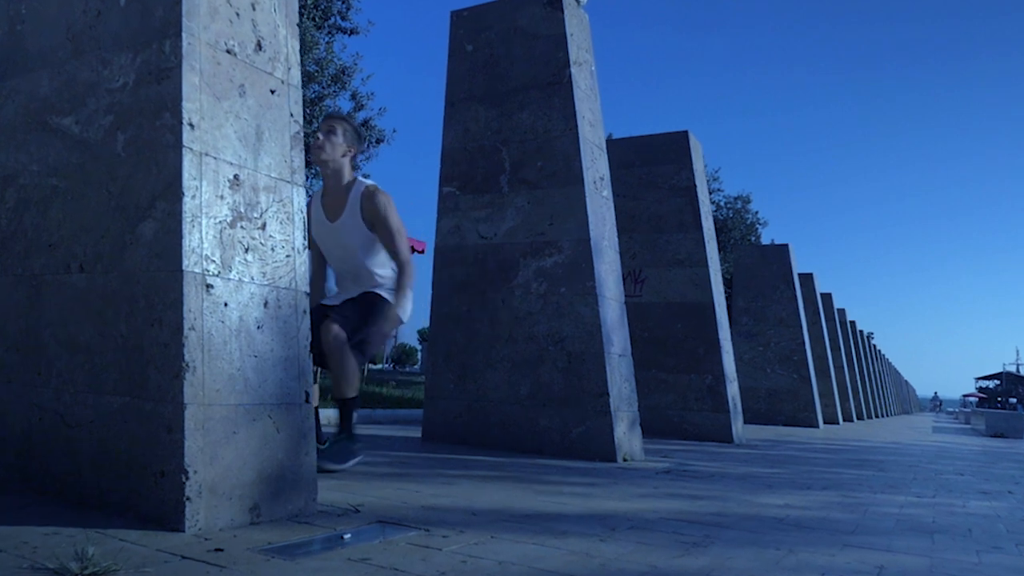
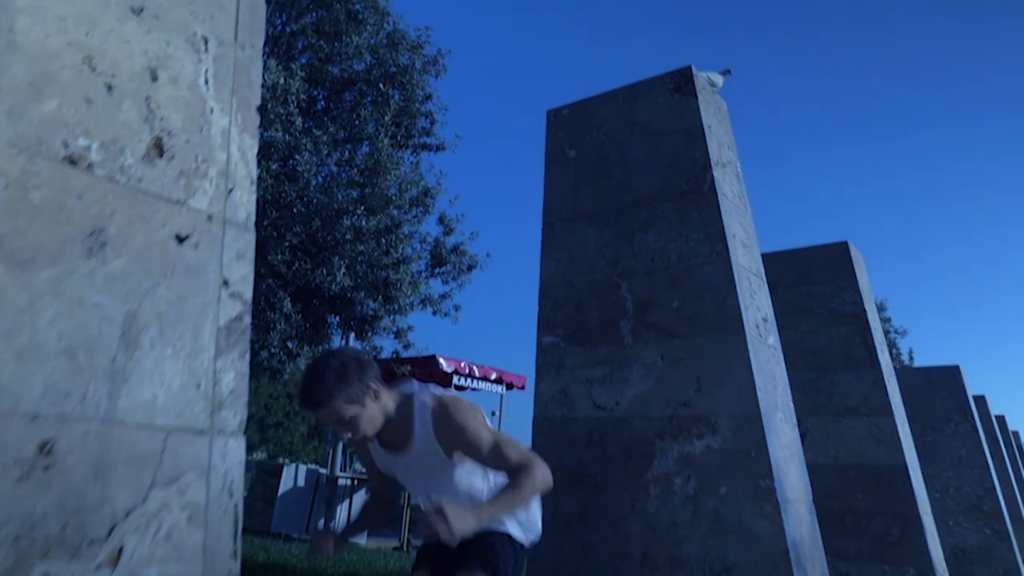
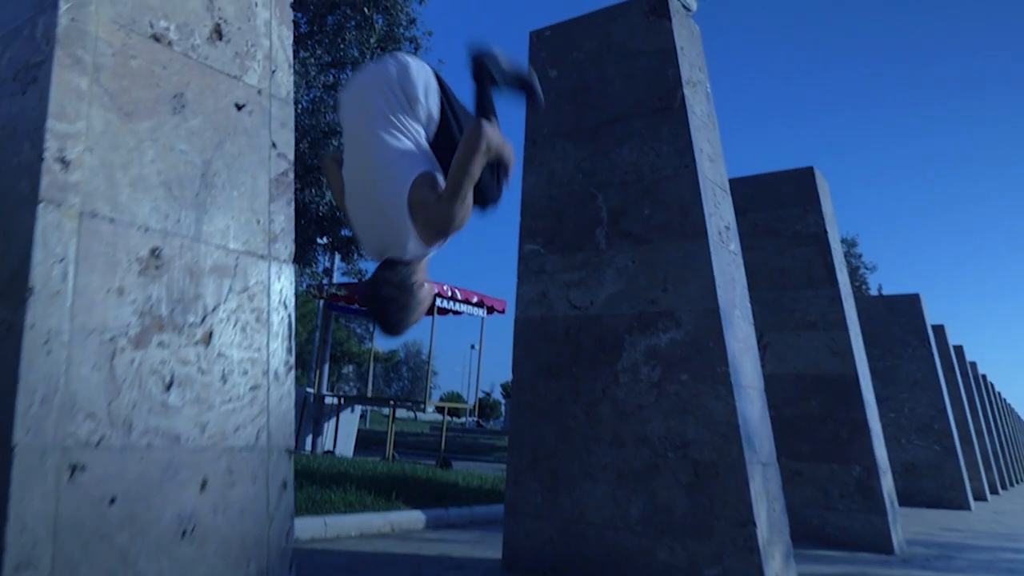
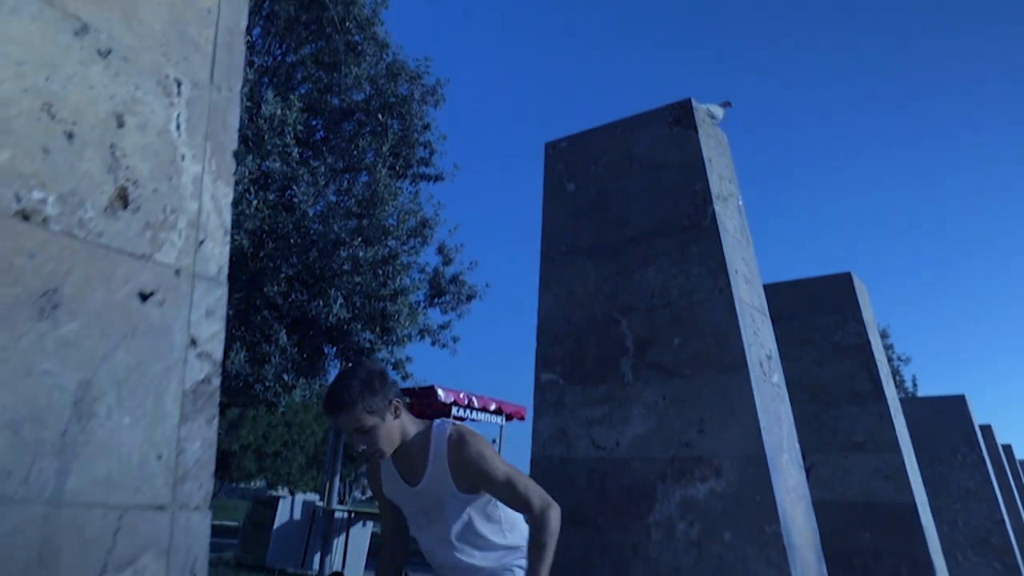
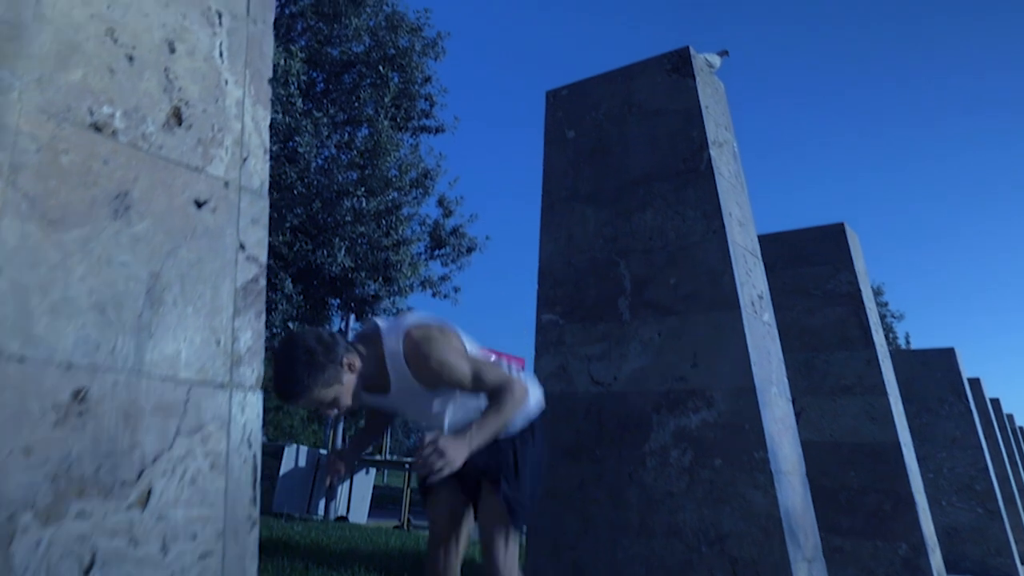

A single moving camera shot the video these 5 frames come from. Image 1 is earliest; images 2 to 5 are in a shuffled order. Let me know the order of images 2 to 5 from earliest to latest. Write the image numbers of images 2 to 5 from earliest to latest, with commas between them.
3, 5, 2, 4
